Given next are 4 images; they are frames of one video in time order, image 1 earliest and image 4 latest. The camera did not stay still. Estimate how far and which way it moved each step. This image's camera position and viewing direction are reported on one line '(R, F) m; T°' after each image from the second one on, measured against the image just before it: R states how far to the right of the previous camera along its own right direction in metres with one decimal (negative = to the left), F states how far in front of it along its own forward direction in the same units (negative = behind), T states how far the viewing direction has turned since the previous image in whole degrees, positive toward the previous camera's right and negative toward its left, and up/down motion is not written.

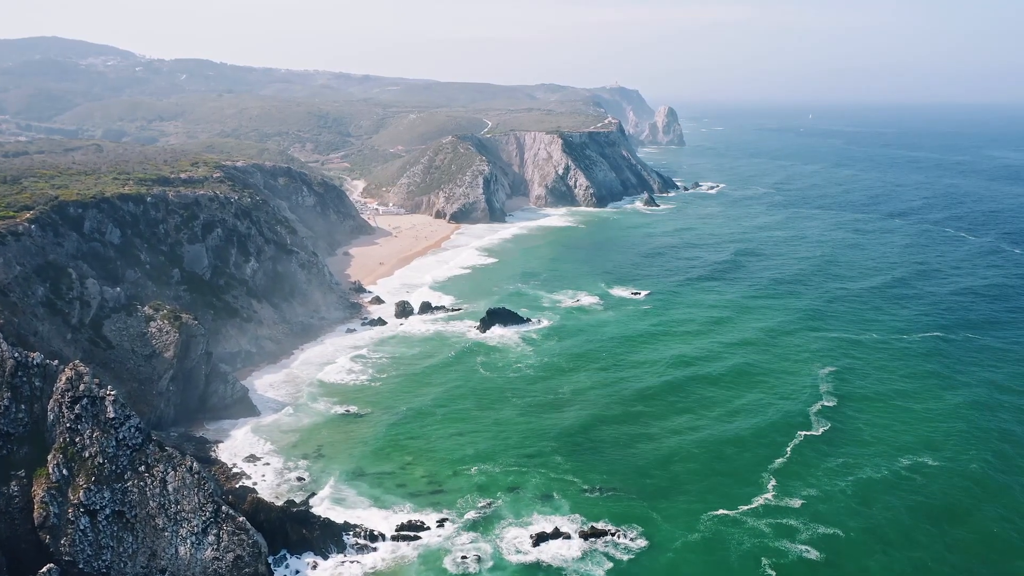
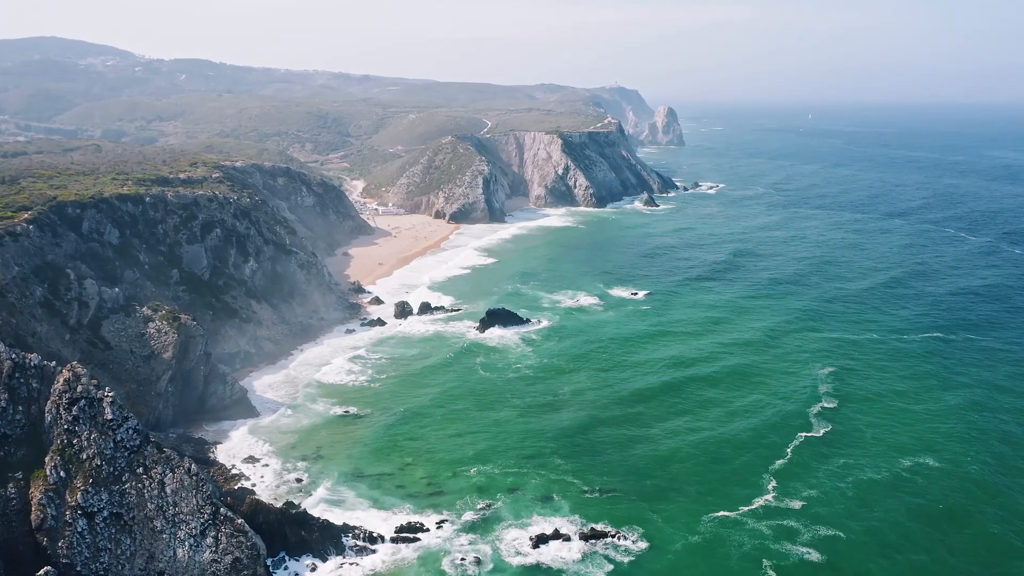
(0.0, +0.1) m; 0°
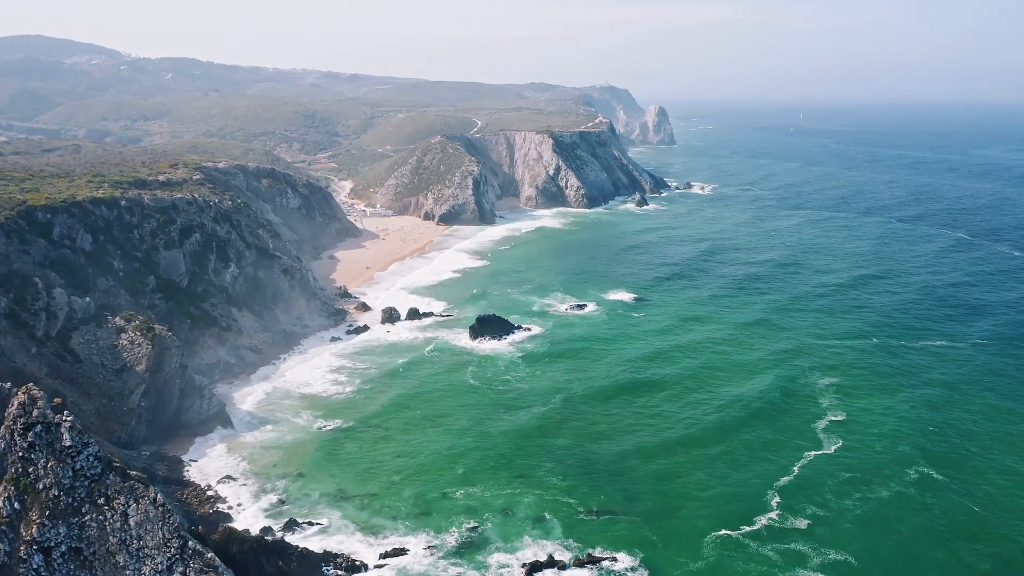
(0.0, +1.8) m; +1°
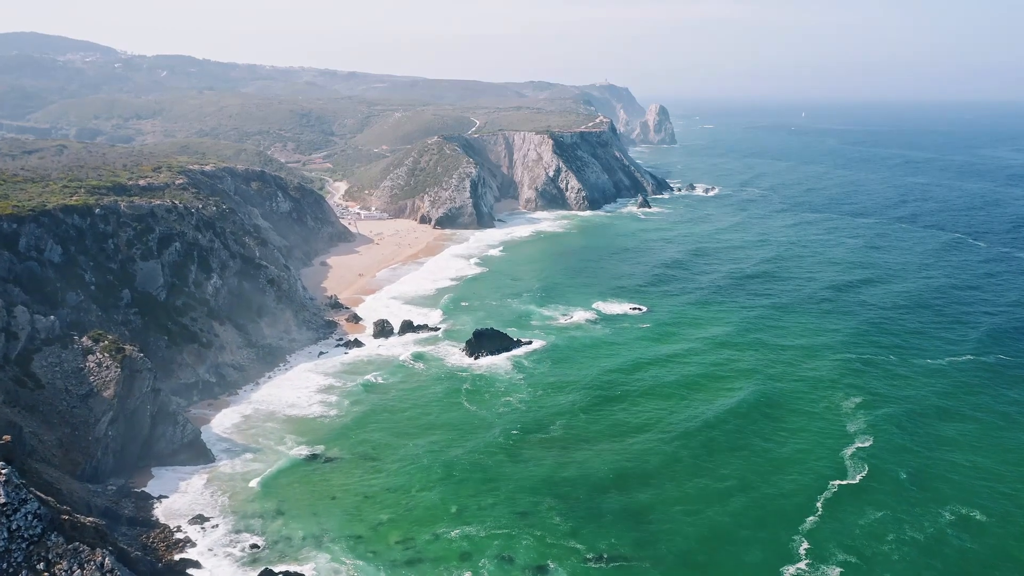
(-0.1, +3.2) m; 0°
